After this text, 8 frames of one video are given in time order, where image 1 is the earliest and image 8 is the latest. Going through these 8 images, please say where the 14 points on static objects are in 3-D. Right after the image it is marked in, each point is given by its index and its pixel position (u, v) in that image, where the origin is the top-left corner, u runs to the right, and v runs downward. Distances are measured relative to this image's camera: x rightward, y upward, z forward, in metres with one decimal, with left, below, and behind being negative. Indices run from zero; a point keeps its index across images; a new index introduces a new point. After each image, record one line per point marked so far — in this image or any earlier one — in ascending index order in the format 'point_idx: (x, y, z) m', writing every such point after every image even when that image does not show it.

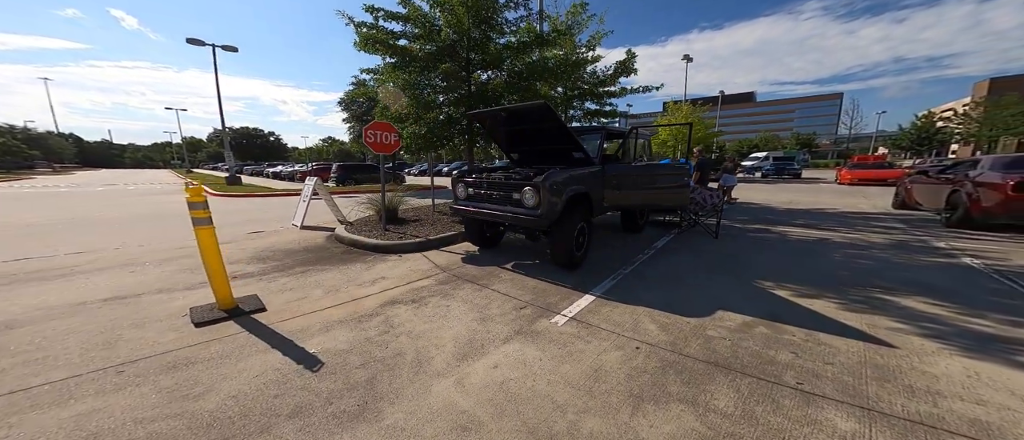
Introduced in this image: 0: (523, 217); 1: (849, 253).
0: (+0.1, 0.0, +4.0) m
1: (+5.5, -0.6, +5.0) m
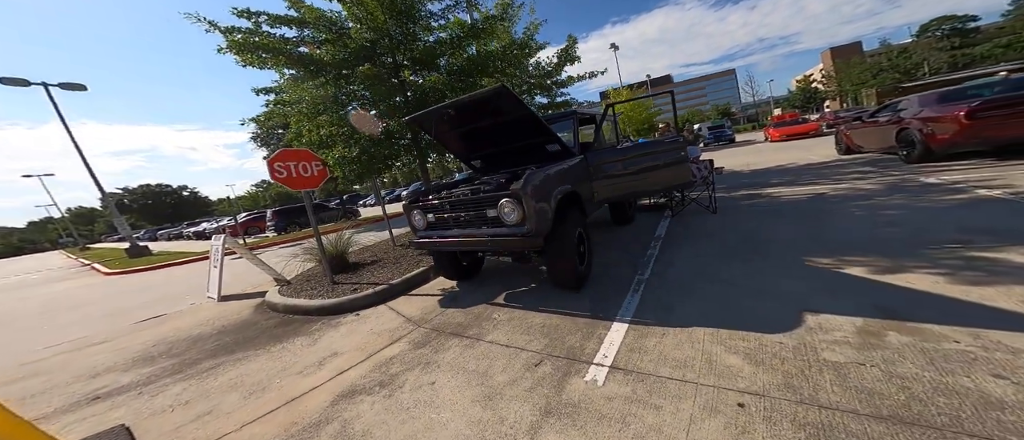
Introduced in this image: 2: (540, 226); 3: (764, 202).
0: (0.0, -0.2, +2.9) m
1: (+5.2, +0.2, +4.6) m
2: (+0.3, -0.1, +2.8) m
3: (+4.6, +0.3, +5.6) m
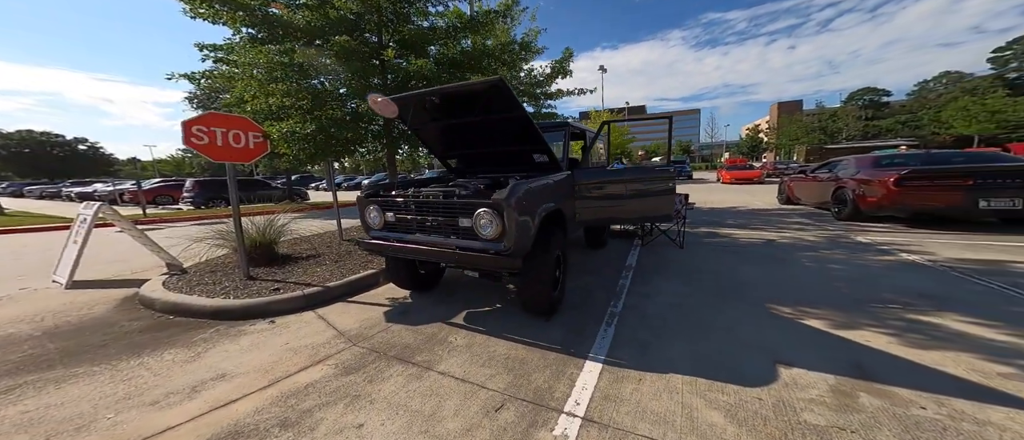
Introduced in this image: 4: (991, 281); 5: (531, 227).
0: (-0.2, -0.3, +2.5) m
1: (+4.7, -0.6, +4.9) m
2: (+0.1, -0.2, +2.5) m
3: (+4.0, -0.4, +5.8) m
4: (+6.0, -0.8, +3.9) m
5: (+0.2, -0.1, +2.7) m
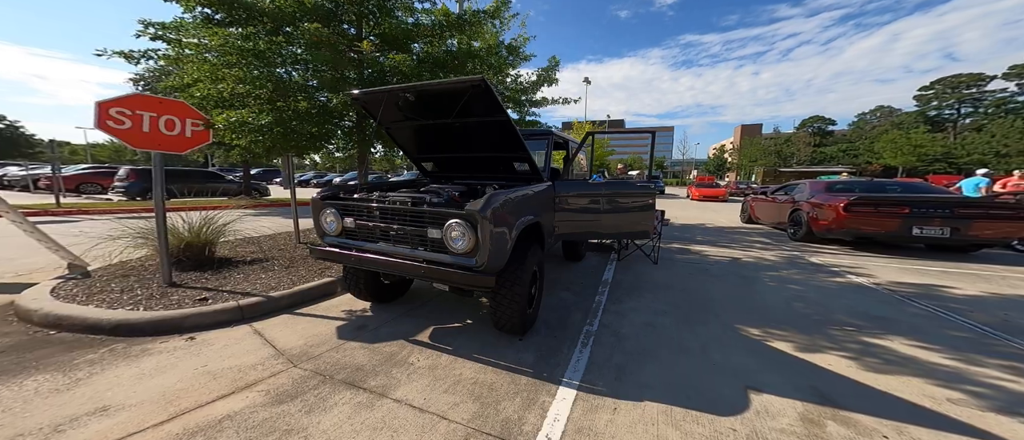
0: (-0.4, -0.4, +2.3) m
1: (+4.3, -1.0, +5.1) m
2: (-0.1, -0.3, +2.3) m
3: (+3.5, -0.7, +5.9) m
4: (+5.6, -1.1, +4.2) m
5: (0.0, -0.2, +2.5) m
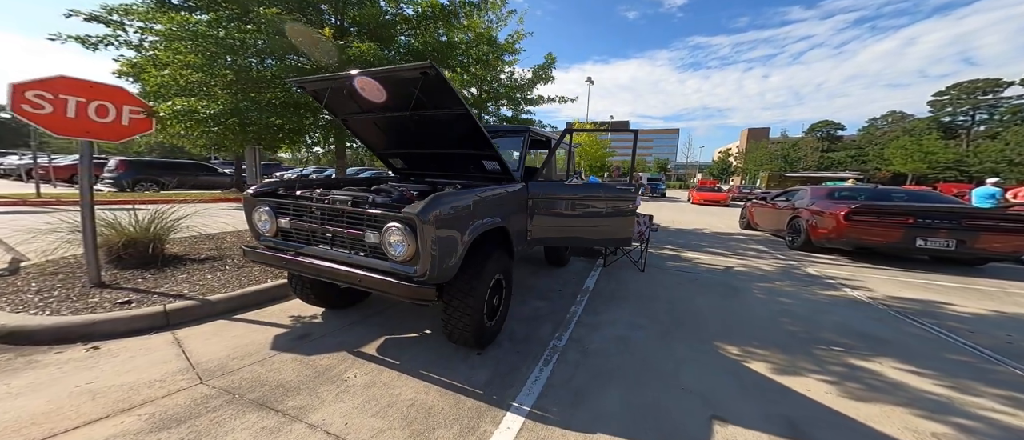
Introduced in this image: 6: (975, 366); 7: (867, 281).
0: (-0.8, -0.4, +2.1) m
1: (+3.9, -1.1, +4.8) m
2: (-0.5, -0.3, +2.0) m
3: (+3.1, -0.8, +5.6) m
4: (+5.2, -1.3, +3.9) m
5: (-0.4, -0.2, +2.2) m
6: (+4.4, -1.4, +2.9) m
7: (+6.4, -1.1, +5.5) m
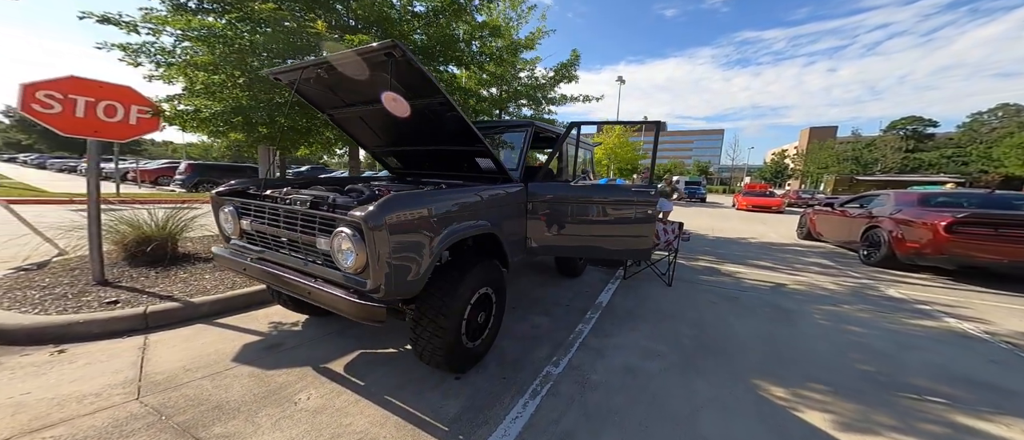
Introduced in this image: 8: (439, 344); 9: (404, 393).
0: (-1.0, -0.4, +1.8) m
1: (+4.0, -1.2, +4.0) m
2: (-0.7, -0.4, +1.8) m
3: (+3.3, -1.0, +4.9) m
4: (+5.2, -1.5, +2.9) m
5: (-0.6, -0.2, +1.9) m
6: (+4.2, -1.5, +2.0) m
7: (+6.5, -1.3, +4.4) m
8: (-0.5, -0.8, +2.1) m
9: (-0.8, -1.2, +2.2) m
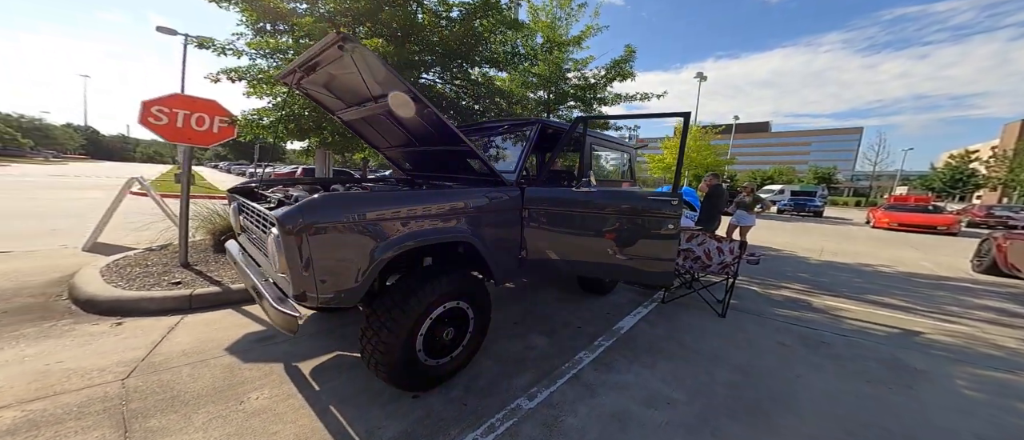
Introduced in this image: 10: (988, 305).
0: (-1.4, -0.4, +1.9) m
1: (+4.0, -1.5, +2.7) m
2: (-1.1, -0.4, +1.7) m
3: (+3.6, -1.2, +3.7) m
4: (+4.9, -1.7, +1.3) m
5: (-0.9, -0.3, +1.9) m
6: (+3.7, -1.7, +0.7) m
7: (+6.5, -1.6, +2.4) m
8: (-0.8, -0.9, +2.0) m
9: (-1.1, -1.2, +2.1) m
10: (+7.4, -1.3, +4.8) m
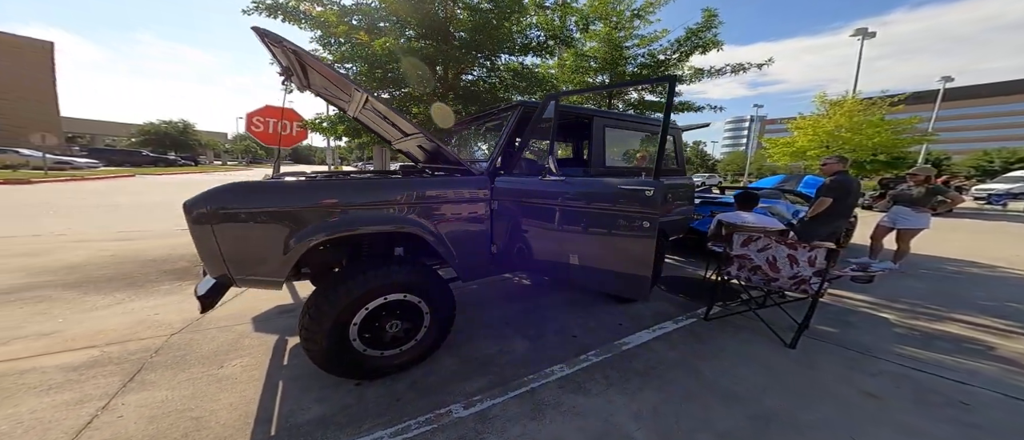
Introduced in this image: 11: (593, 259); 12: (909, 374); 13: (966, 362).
0: (-1.8, -0.3, +2.1) m
1: (+3.5, -1.5, +1.1) m
2: (-1.6, -0.3, +1.9) m
3: (+3.4, -1.2, +2.3) m
4: (+3.8, -1.8, -0.4) m
5: (-1.4, -0.2, +2.0) m
6: (+2.6, -1.8, -0.6) m
7: (+5.8, -1.7, +0.1) m
8: (-1.3, -0.8, +2.1) m
9: (-1.5, -1.2, +2.3) m
10: (+7.3, -1.4, +2.0) m
11: (+0.8, -0.3, +2.4) m
12: (+2.8, -1.2, +2.2) m
13: (+3.5, -1.2, +2.3) m
